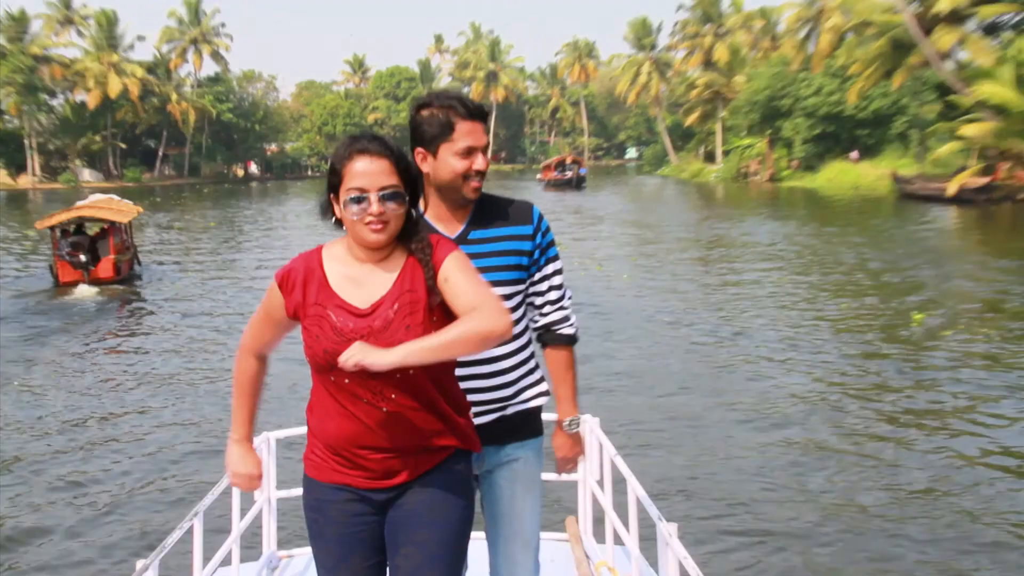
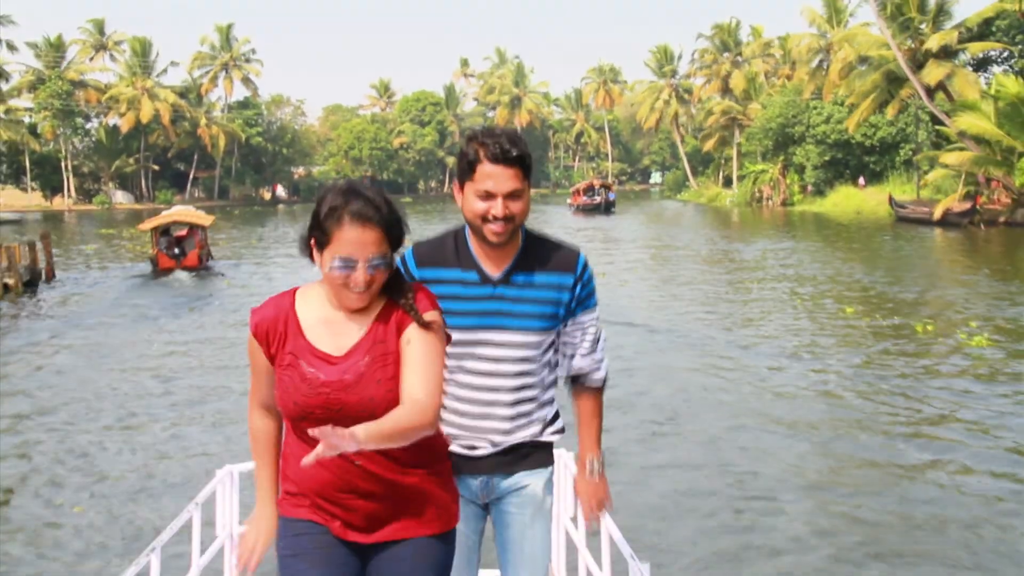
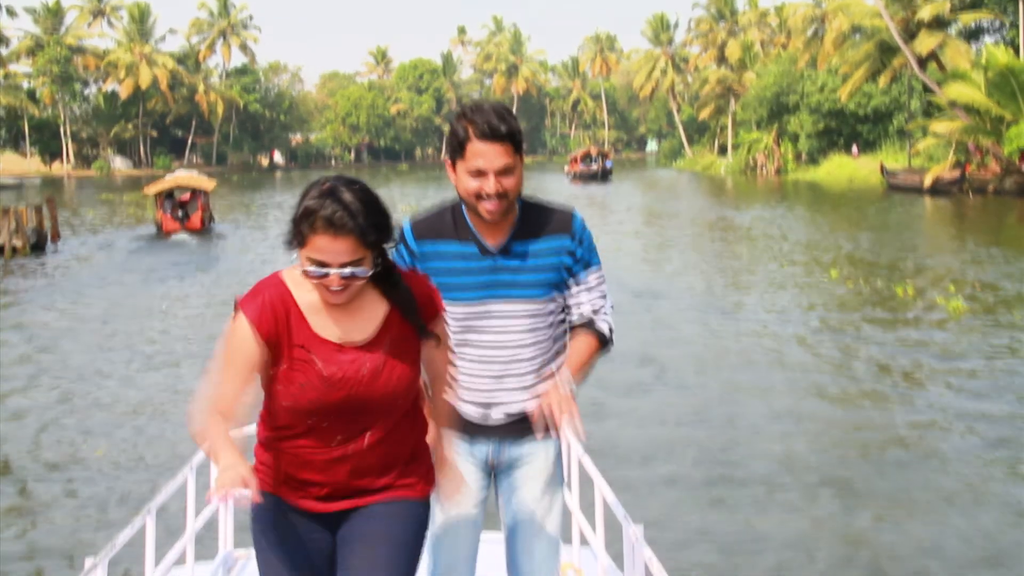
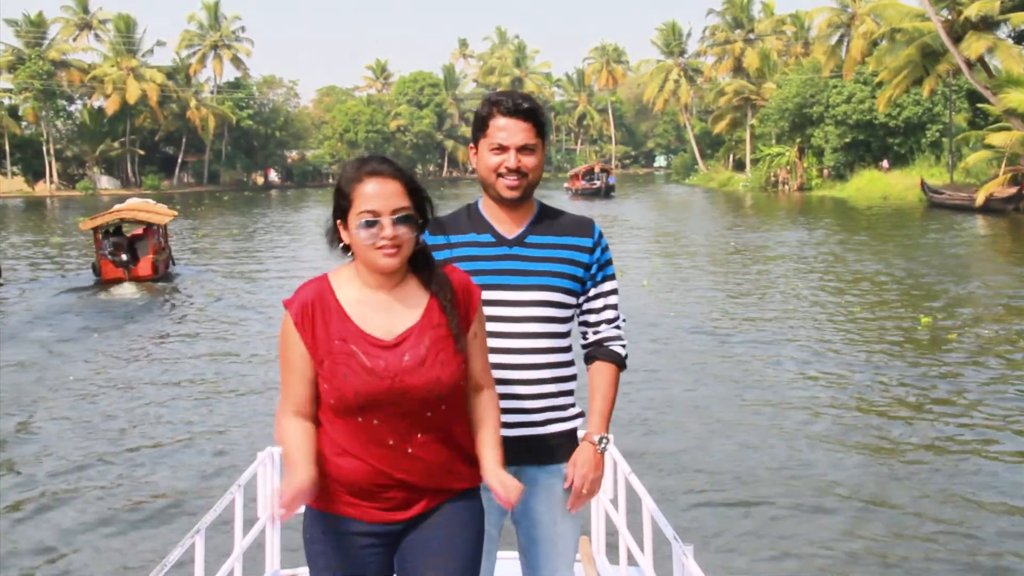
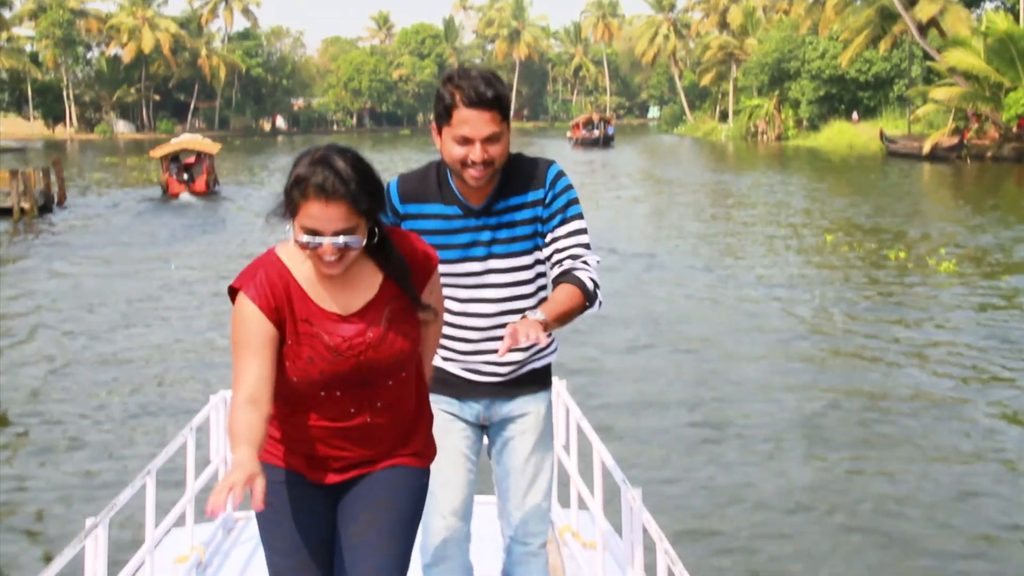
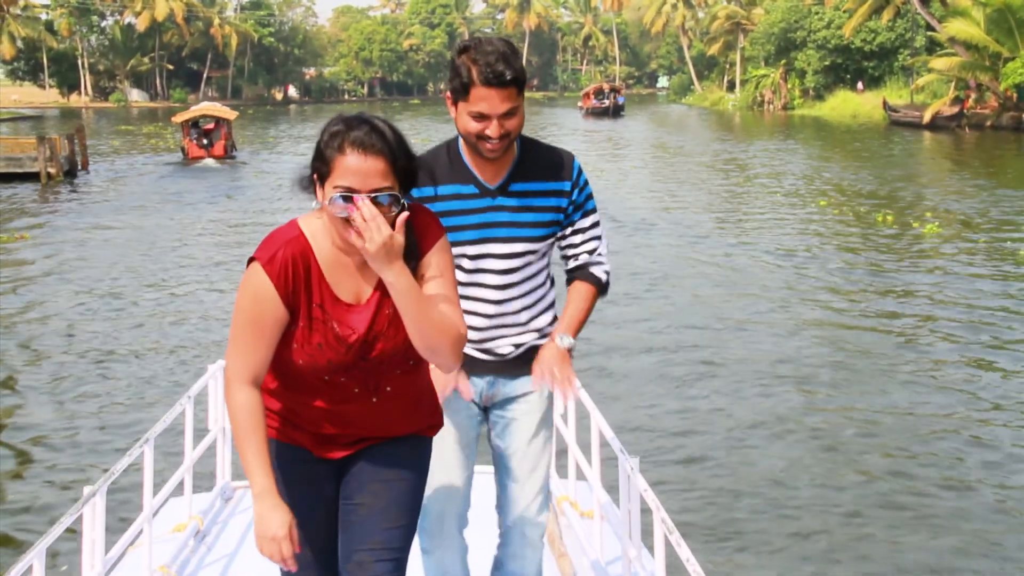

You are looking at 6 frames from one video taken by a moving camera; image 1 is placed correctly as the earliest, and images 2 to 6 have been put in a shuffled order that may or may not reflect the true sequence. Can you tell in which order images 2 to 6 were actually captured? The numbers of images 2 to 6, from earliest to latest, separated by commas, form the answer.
4, 2, 3, 5, 6
